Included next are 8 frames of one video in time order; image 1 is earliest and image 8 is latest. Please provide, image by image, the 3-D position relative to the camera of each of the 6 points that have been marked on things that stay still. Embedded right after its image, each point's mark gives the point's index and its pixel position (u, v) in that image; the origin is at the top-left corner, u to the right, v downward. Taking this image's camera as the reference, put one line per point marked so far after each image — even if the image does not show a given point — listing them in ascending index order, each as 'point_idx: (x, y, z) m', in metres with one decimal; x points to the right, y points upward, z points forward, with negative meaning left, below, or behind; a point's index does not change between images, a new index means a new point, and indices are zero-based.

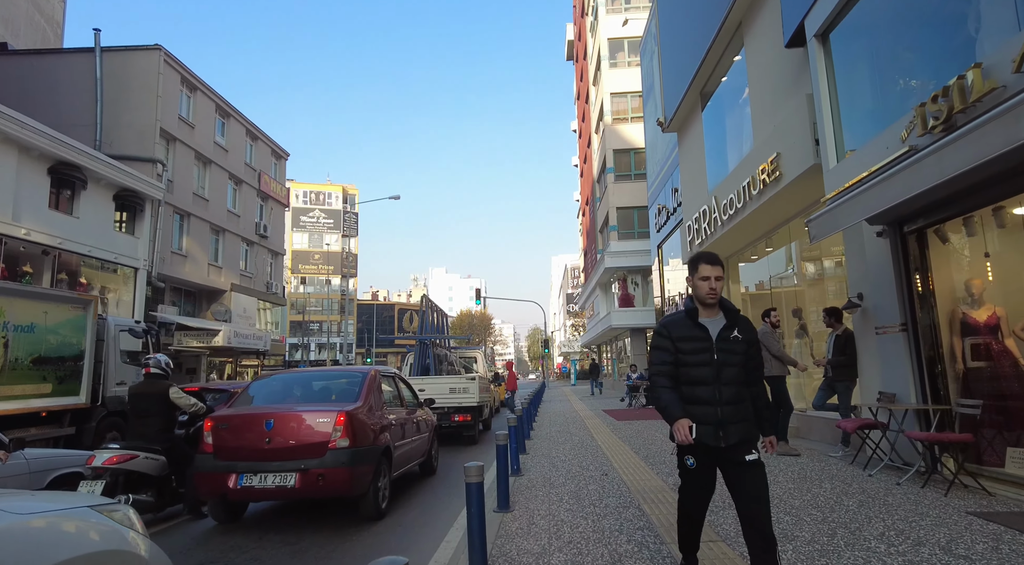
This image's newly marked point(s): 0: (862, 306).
0: (+4.1, -0.3, +7.1) m
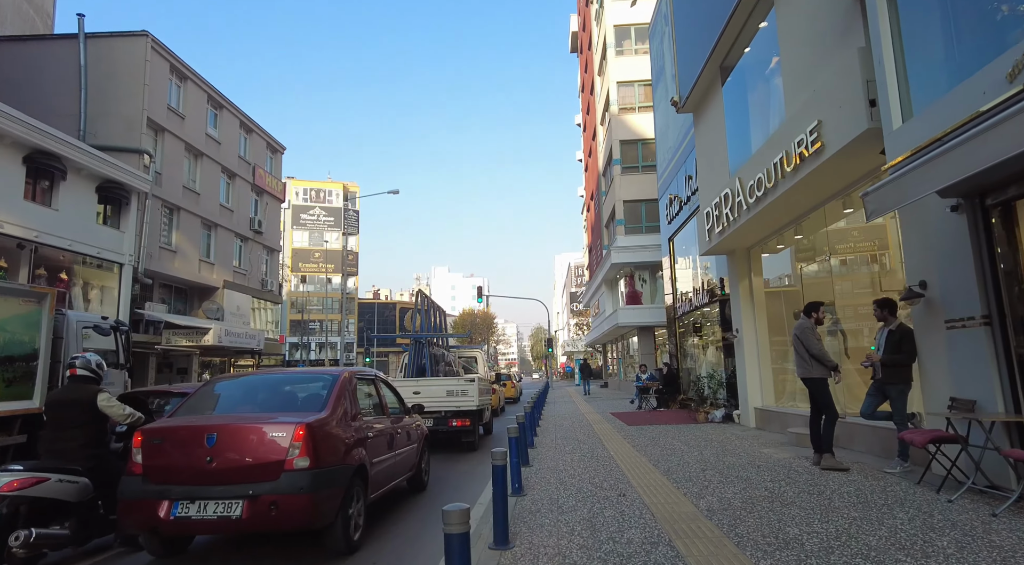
0: (+4.1, -0.1, +6.0) m
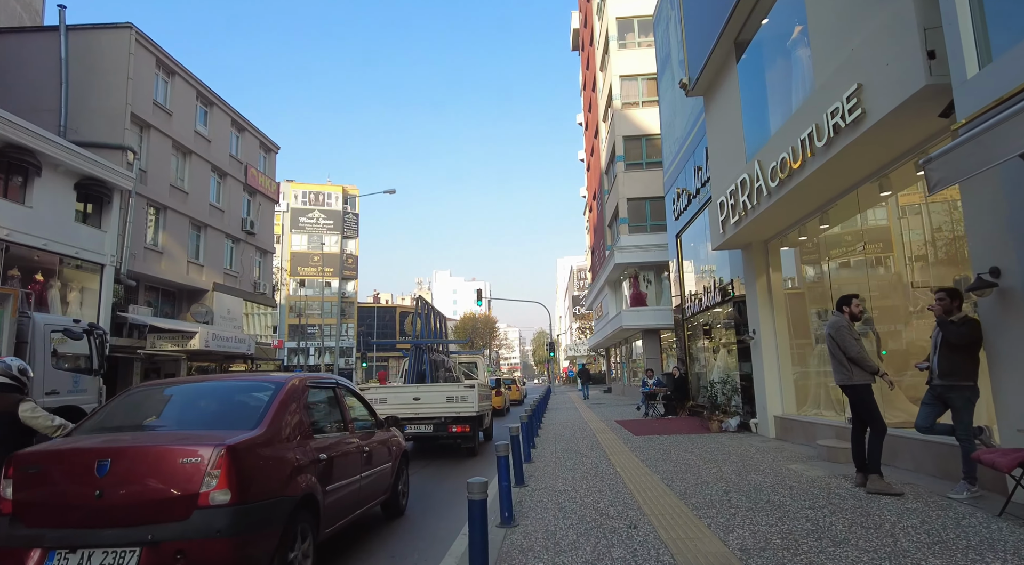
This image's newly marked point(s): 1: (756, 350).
0: (+4.0, 0.0, +5.0) m
1: (+4.6, -1.3, +11.6) m
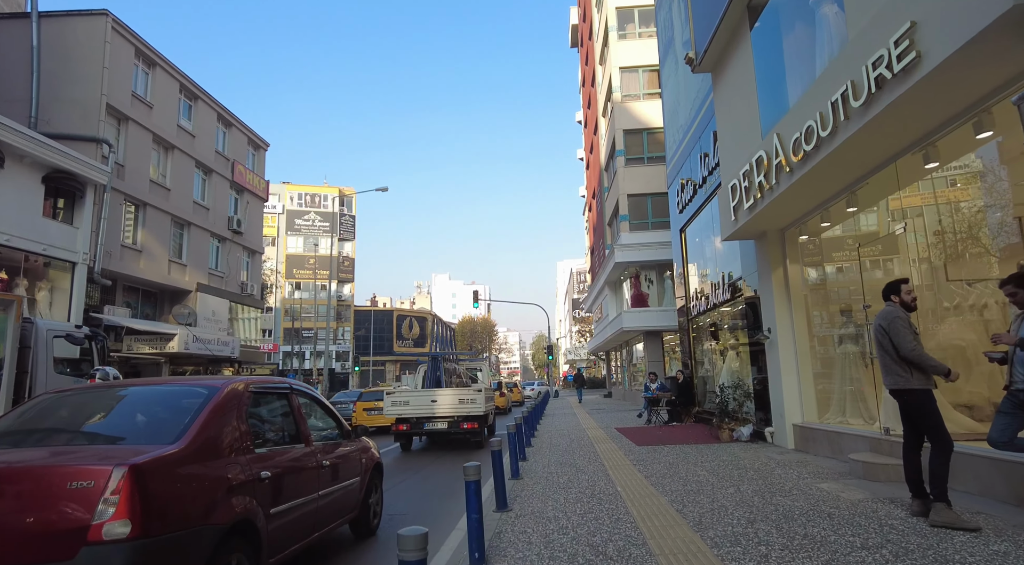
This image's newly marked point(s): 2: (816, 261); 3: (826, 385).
0: (+3.8, +0.1, +3.8) m
1: (+4.5, -1.2, +10.4) m
2: (+4.8, +0.4, +10.0) m
3: (+4.9, -1.6, +9.5) m
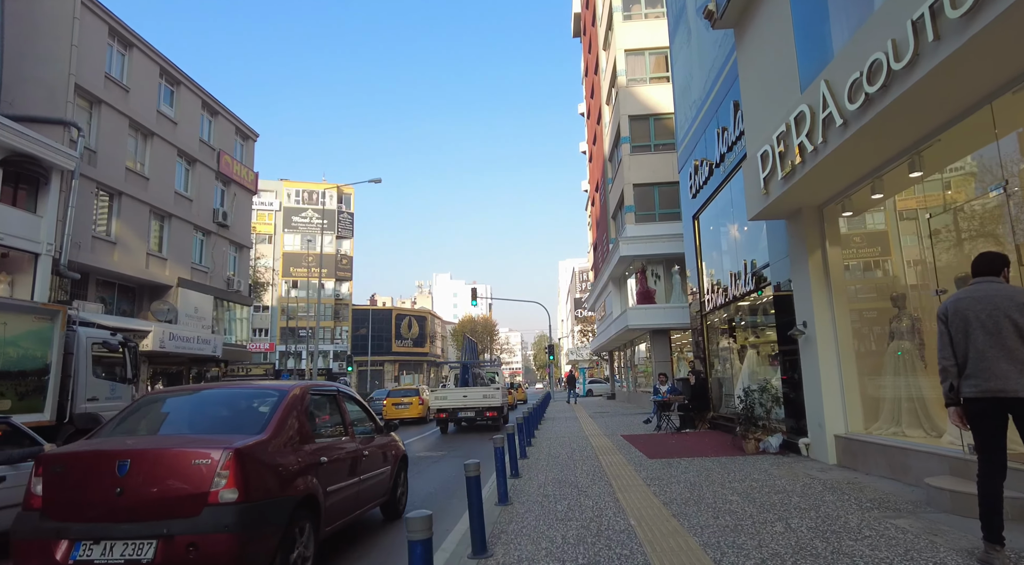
0: (+3.7, +0.3, +2.3) m
1: (+4.3, -1.0, +8.9) m
2: (+4.7, +0.6, +8.5) m
3: (+4.8, -1.4, +8.0) m
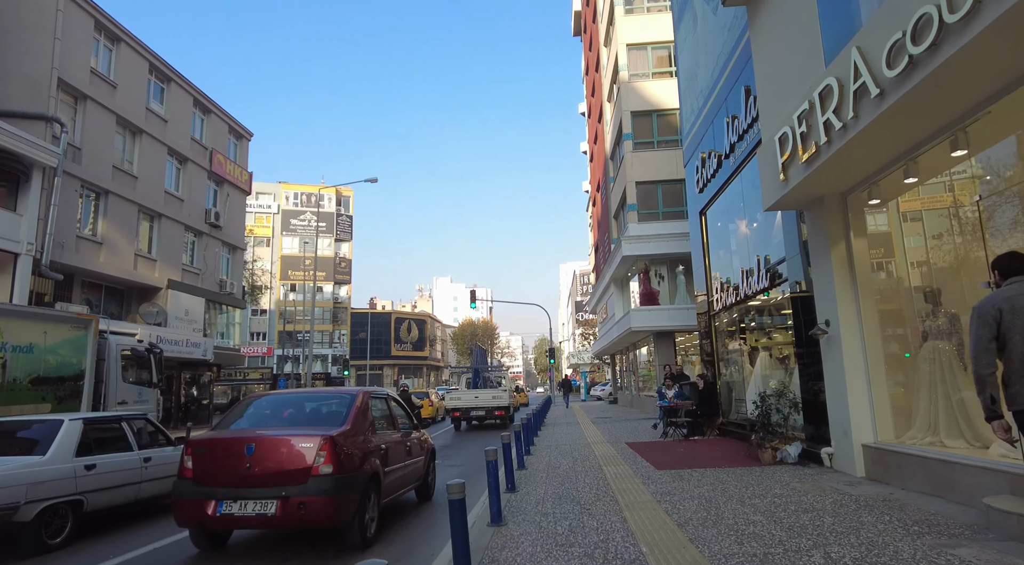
0: (+3.6, +0.5, +1.6) m
1: (+4.3, -0.9, +8.2) m
2: (+4.7, +0.6, +7.7) m
3: (+4.7, -1.3, +7.3) m
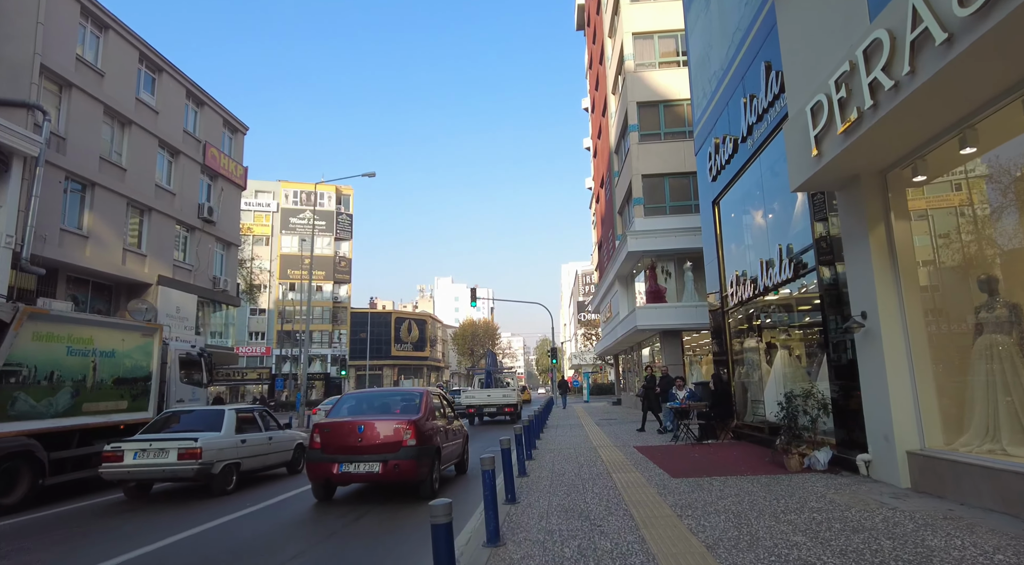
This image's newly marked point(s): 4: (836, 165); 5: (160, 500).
0: (+3.6, +0.6, +0.8) m
1: (+4.3, -0.8, +7.3) m
2: (+4.7, +0.8, +6.9) m
3: (+4.7, -1.2, +6.4) m
4: (+3.7, +1.4, +6.9) m
5: (-5.2, -3.2, +9.0) m
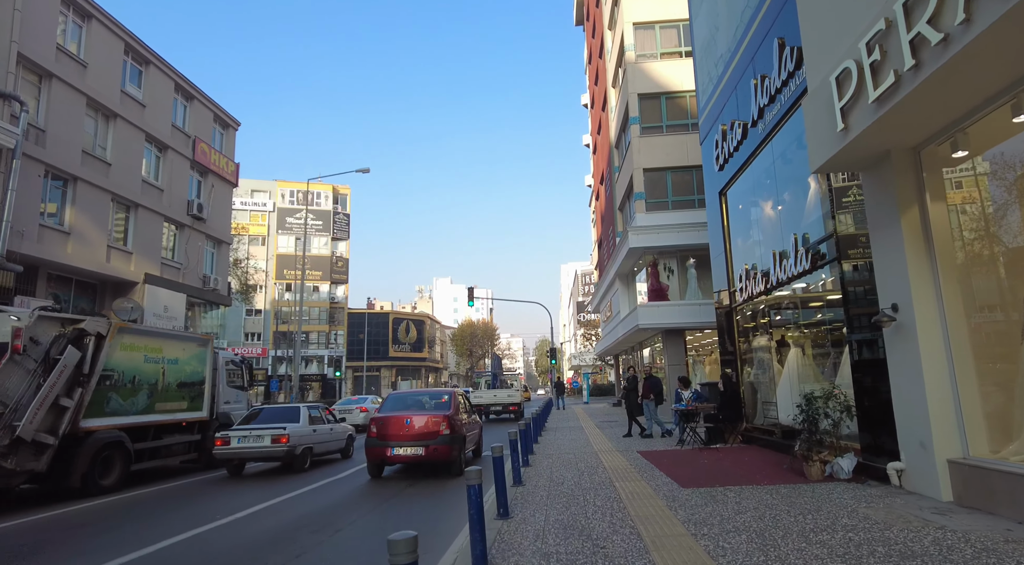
0: (+3.5, +0.7, +0.1) m
1: (+4.2, -0.6, +6.6) m
2: (+4.6, +0.9, +6.2) m
3: (+4.7, -1.1, +5.7) m
4: (+3.6, +1.5, +6.2) m
5: (-5.2, -3.1, +8.3) m
